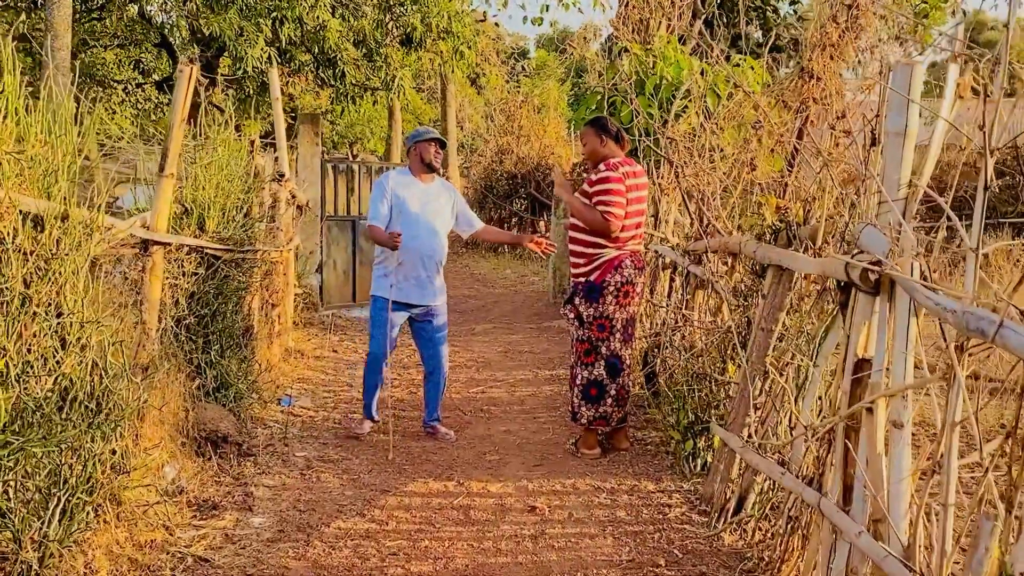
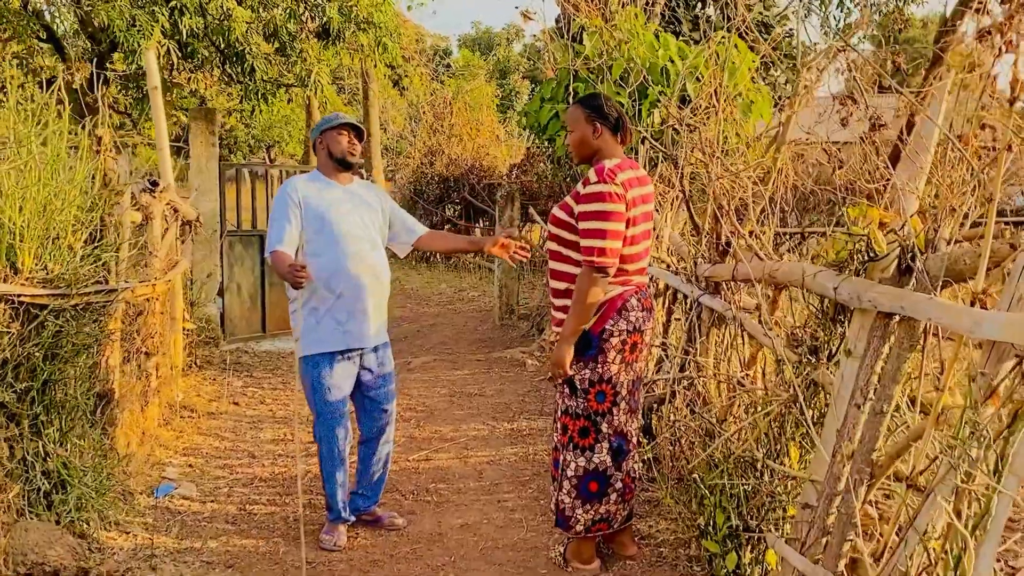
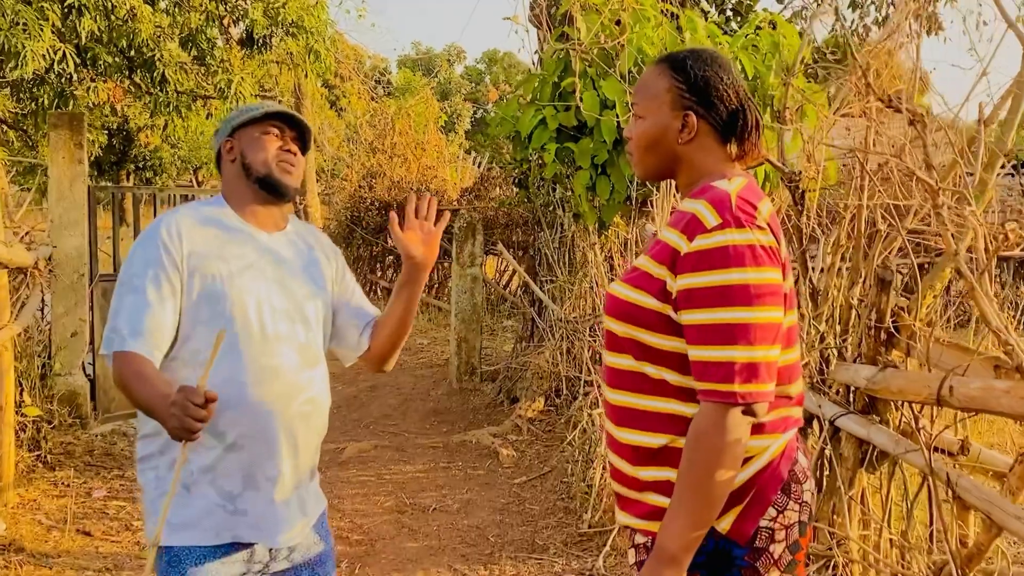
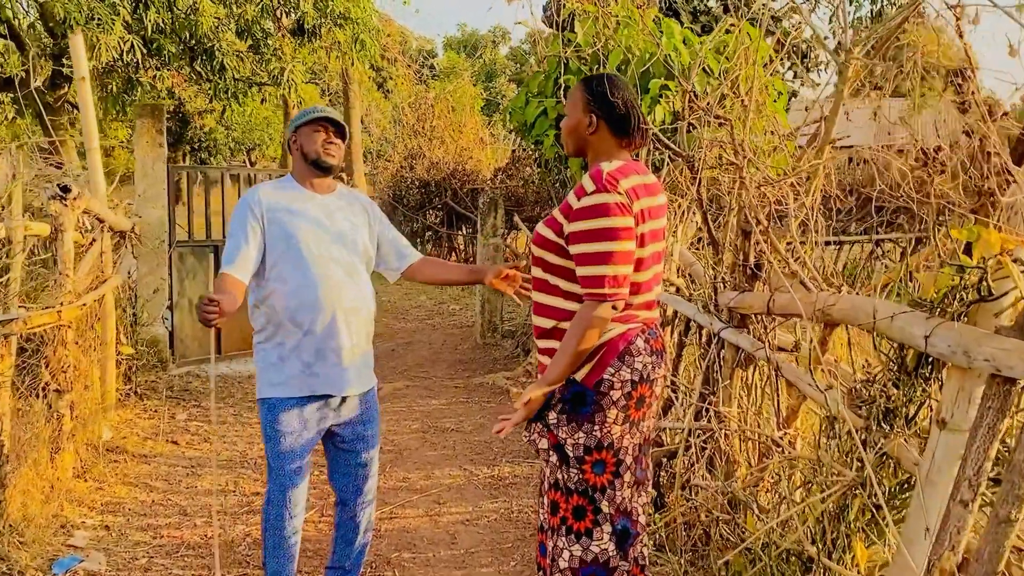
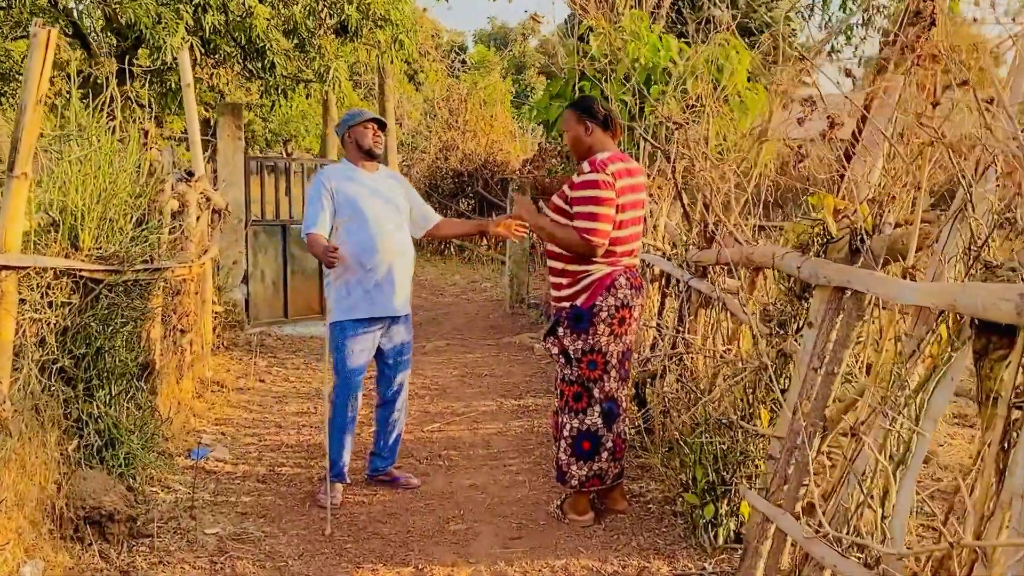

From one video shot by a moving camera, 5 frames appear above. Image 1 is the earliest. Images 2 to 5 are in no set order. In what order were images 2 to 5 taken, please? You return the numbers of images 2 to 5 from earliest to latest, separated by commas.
5, 2, 4, 3
